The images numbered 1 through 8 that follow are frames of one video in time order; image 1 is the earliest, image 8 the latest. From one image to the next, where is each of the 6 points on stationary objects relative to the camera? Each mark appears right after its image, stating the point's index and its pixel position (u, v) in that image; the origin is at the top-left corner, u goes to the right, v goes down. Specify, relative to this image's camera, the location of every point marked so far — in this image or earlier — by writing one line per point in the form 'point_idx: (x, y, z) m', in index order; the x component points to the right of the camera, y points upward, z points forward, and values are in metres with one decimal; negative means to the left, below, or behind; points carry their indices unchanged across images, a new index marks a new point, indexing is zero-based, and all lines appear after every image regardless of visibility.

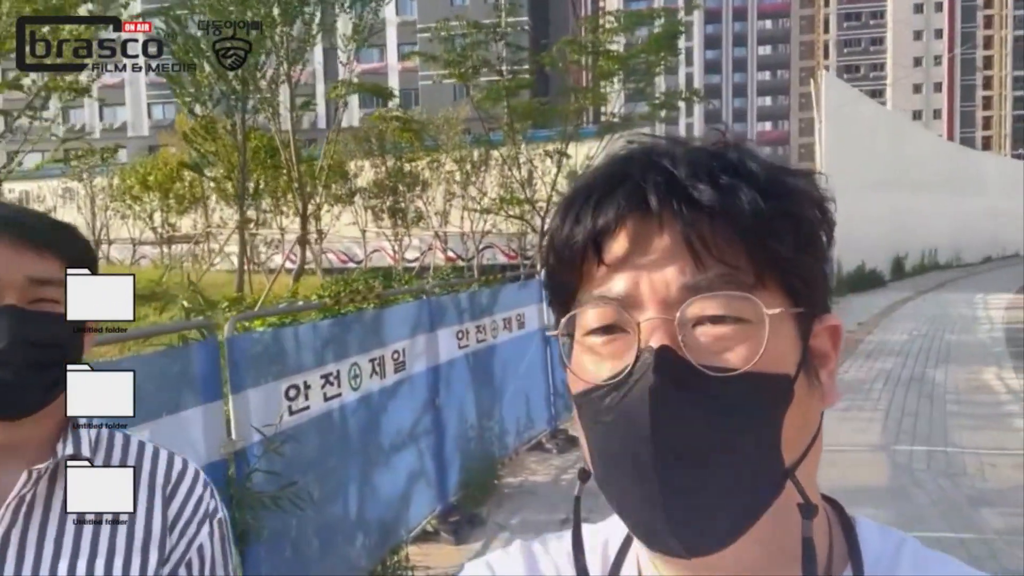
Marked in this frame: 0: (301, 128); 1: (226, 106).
0: (-2.6, +2.0, +9.5) m
1: (-2.8, +1.7, +7.4) m
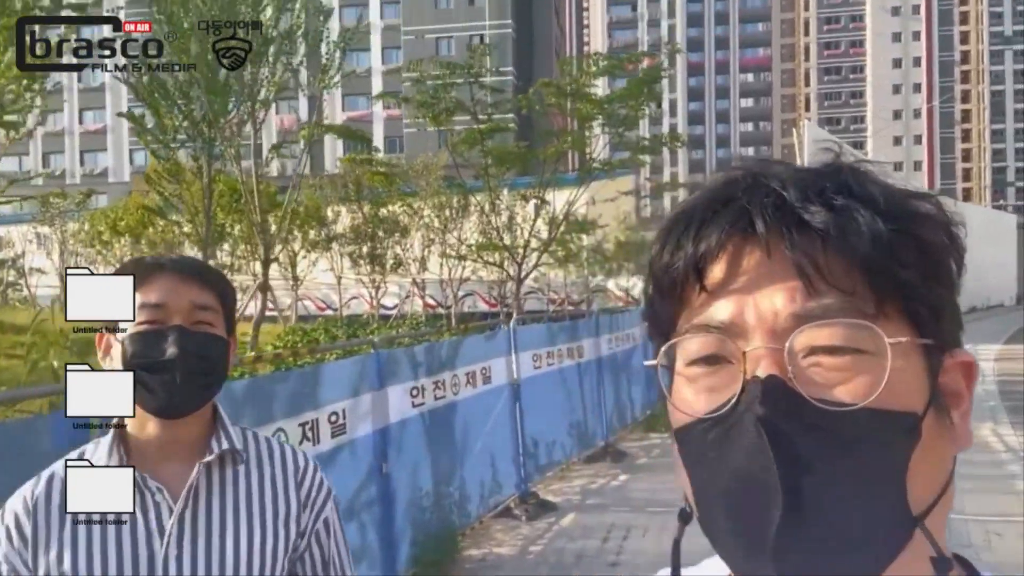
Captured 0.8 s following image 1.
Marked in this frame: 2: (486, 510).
0: (-2.8, +1.4, +9.4) m
1: (-3.0, +1.3, +7.2) m
2: (-0.2, -2.1, +7.4) m
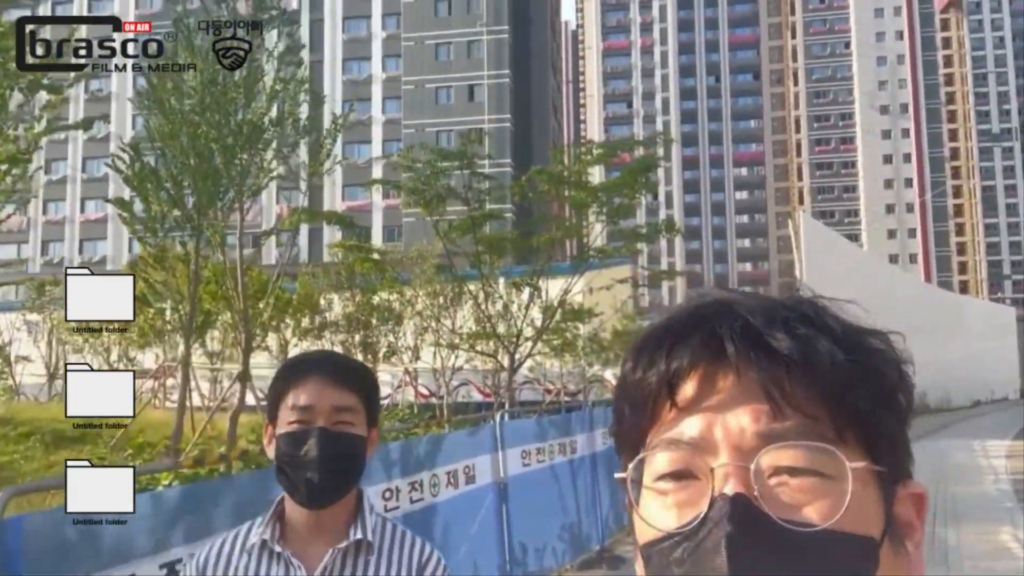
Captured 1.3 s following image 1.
0: (-2.9, +0.3, +9.3) m
1: (-3.0, +0.5, +7.2) m
2: (-0.2, -2.9, +7.0) m
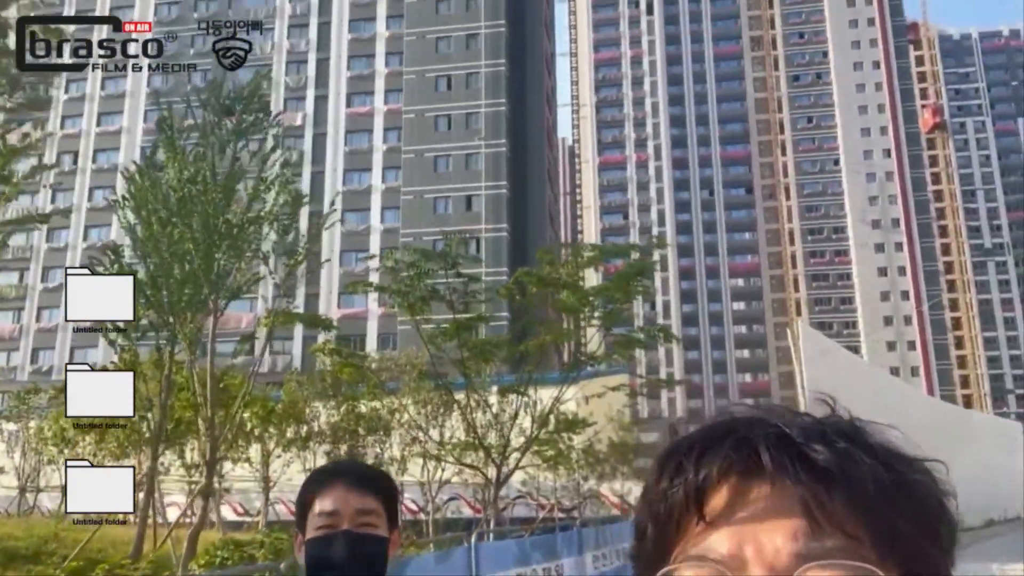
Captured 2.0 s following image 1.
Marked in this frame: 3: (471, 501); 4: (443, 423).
0: (-3.0, -0.9, +9.1) m
1: (-3.1, -0.5, +7.0) m
2: (-0.3, -3.8, +6.3) m
3: (-0.7, -4.0, +14.8) m
4: (-1.0, -2.2, +12.4) m
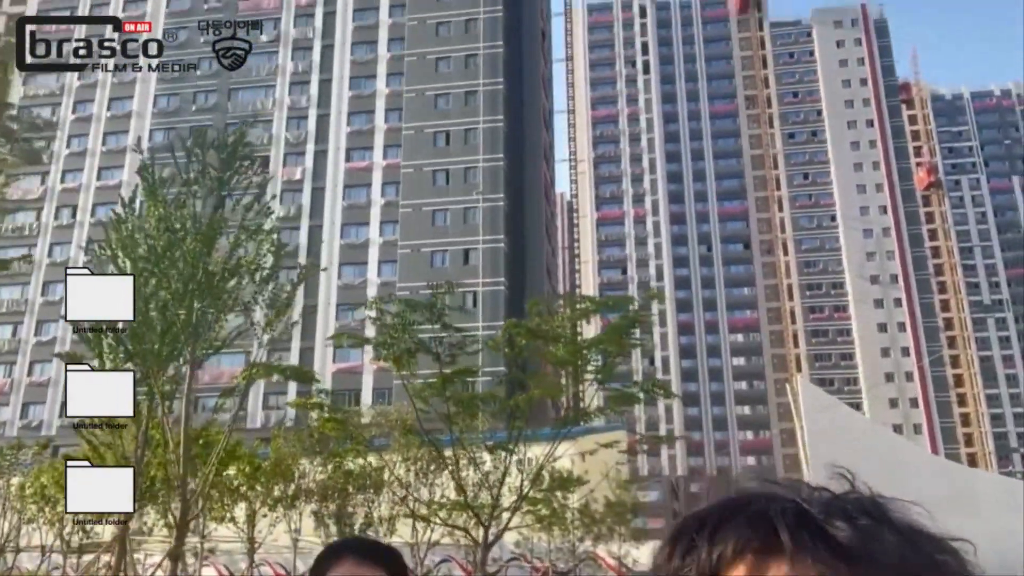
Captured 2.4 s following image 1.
0: (-3.0, -1.6, +8.9) m
1: (-3.1, -0.9, +6.9) m
2: (-0.4, -4.2, +5.9) m
3: (-0.8, -5.1, +14.3) m
4: (-1.1, -3.0, +12.1) m
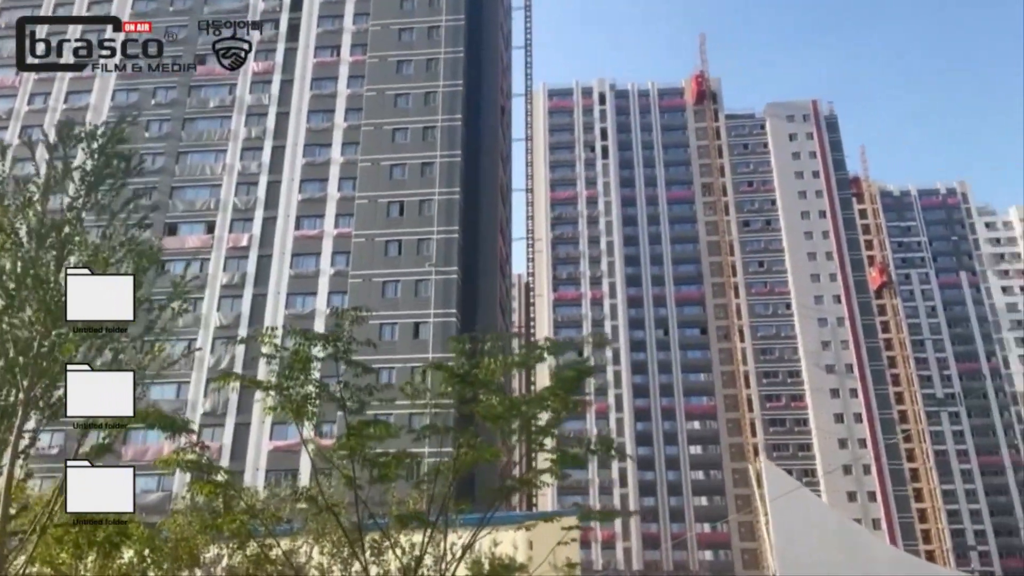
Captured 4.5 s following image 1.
0: (-3.6, -2.2, +7.9) m
1: (-3.6, -1.3, +5.9) m
2: (-0.9, -4.5, +4.8) m
3: (-1.8, -6.3, +13.0) m
4: (-1.9, -4.0, +11.0) m
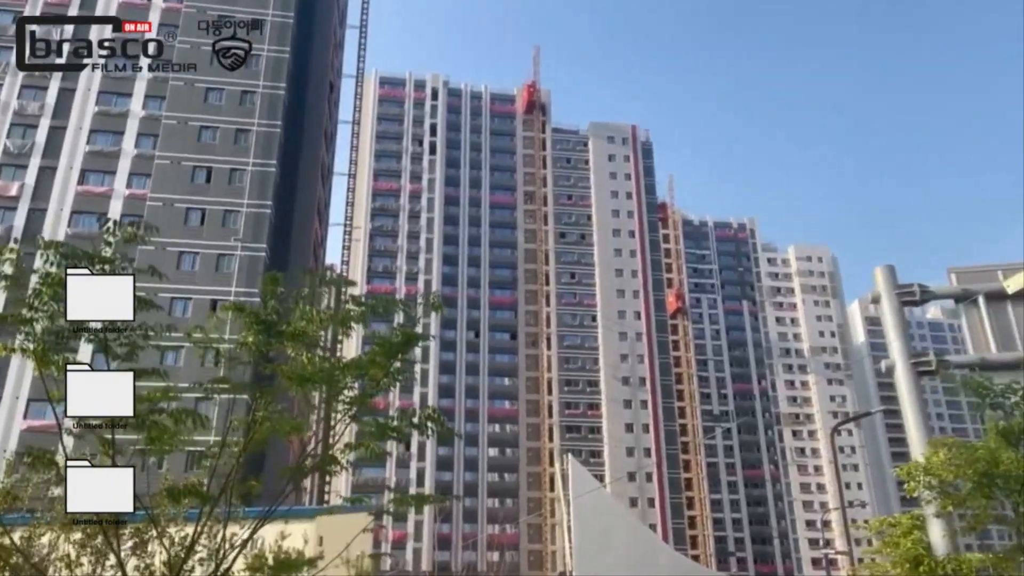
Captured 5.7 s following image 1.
0: (-5.4, -1.6, +6.4) m
1: (-4.9, -0.8, +4.5) m
2: (-2.3, -4.2, +4.0) m
3: (-5.3, -5.8, +11.7) m
4: (-4.7, -3.6, +9.8) m
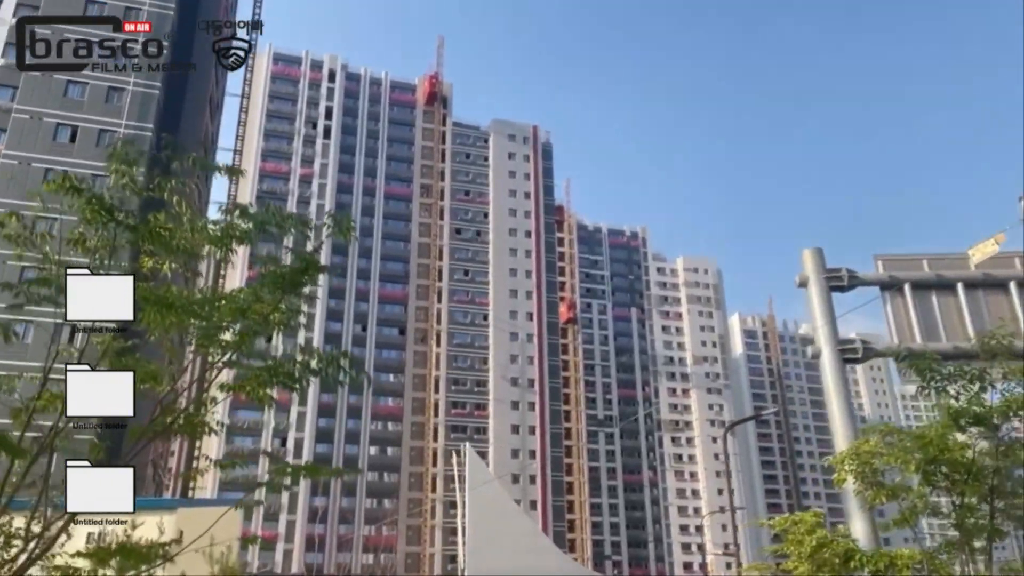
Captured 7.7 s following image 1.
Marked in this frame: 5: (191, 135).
0: (-6.2, -1.1, +5.1) m
1: (-5.3, -0.3, +3.3) m
2: (-2.9, -3.9, +3.1) m
3: (-7.0, -5.3, +10.3) m
4: (-6.0, -3.1, +8.5) m
5: (-6.4, +3.2, +15.5) m
